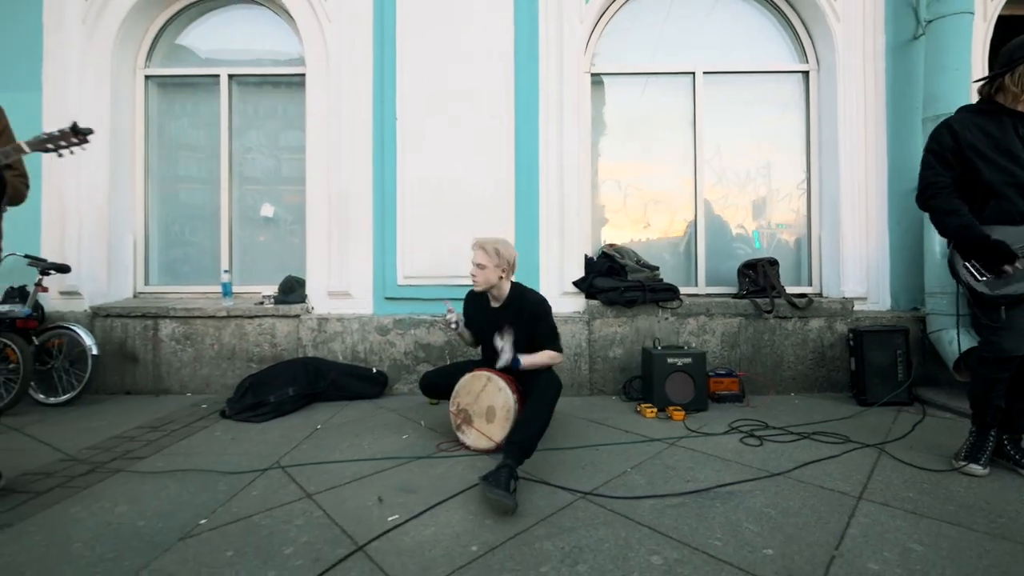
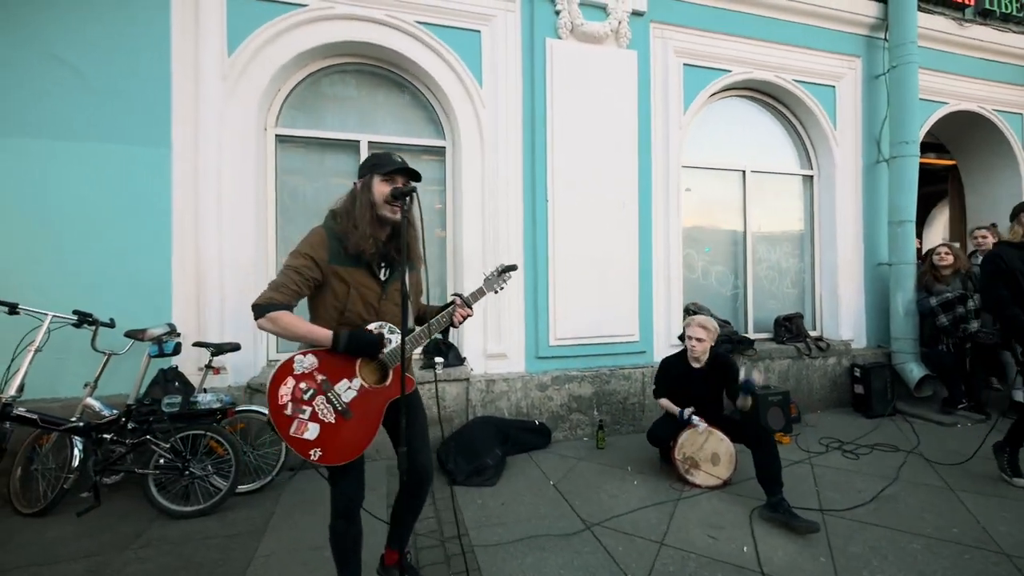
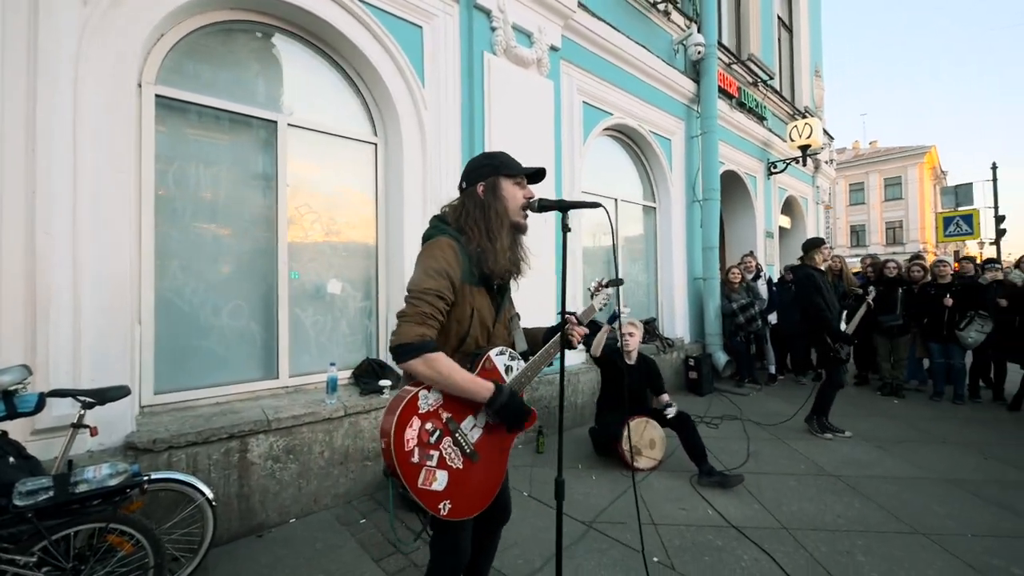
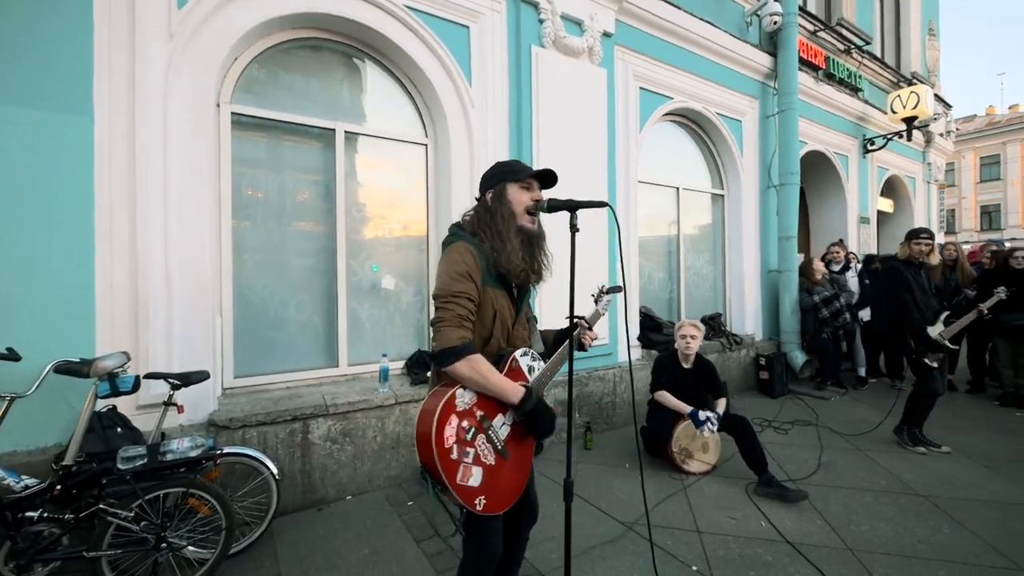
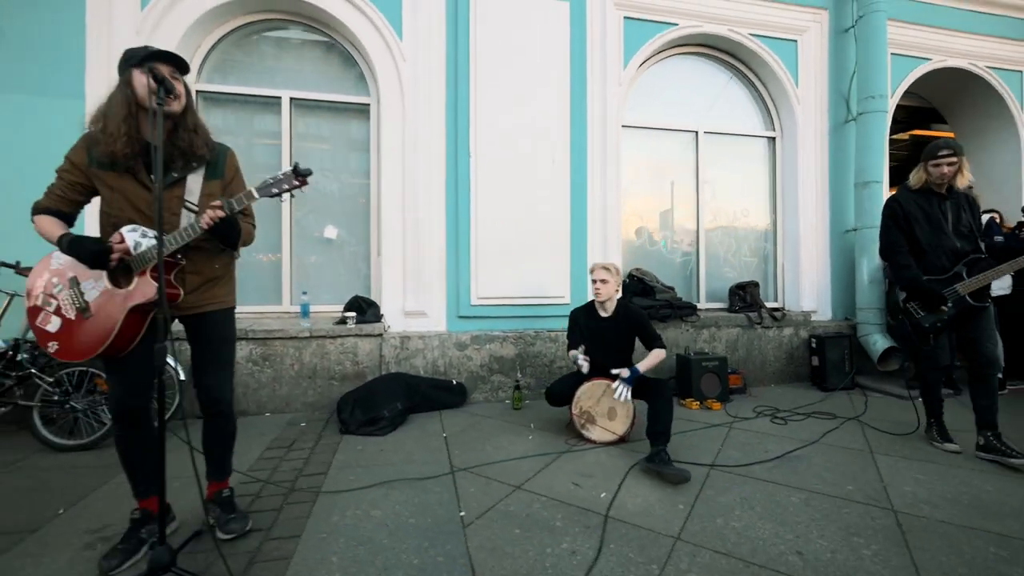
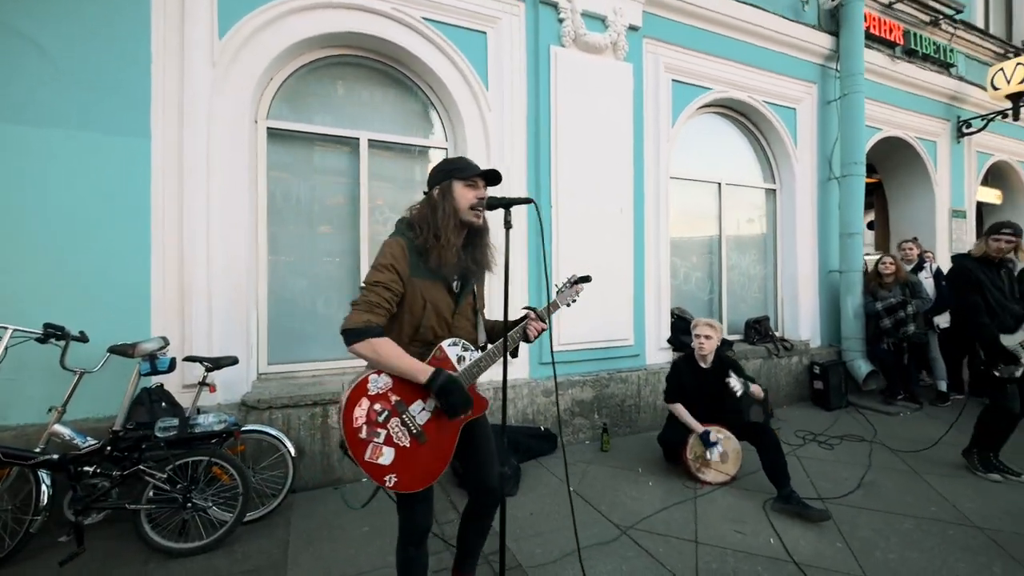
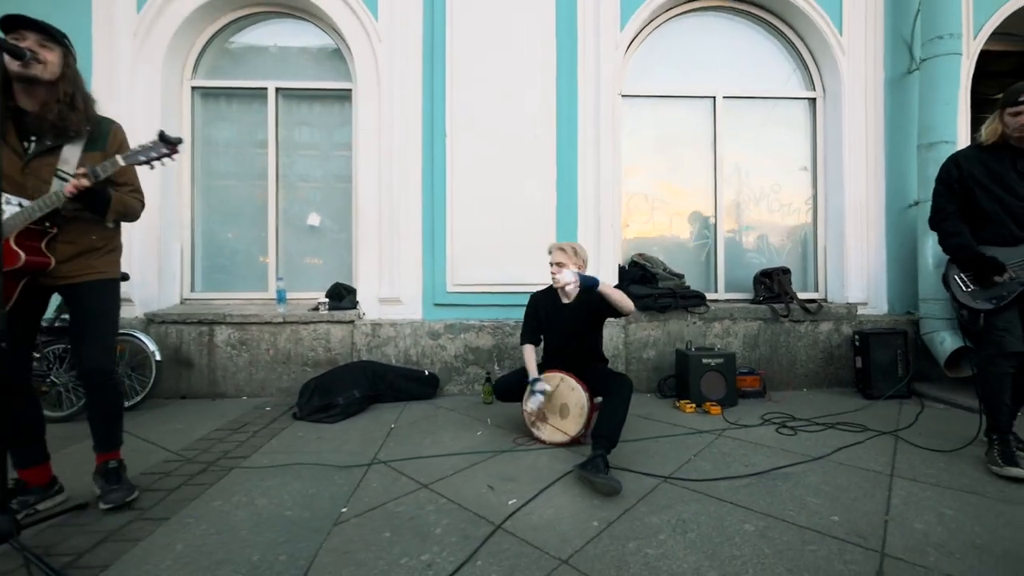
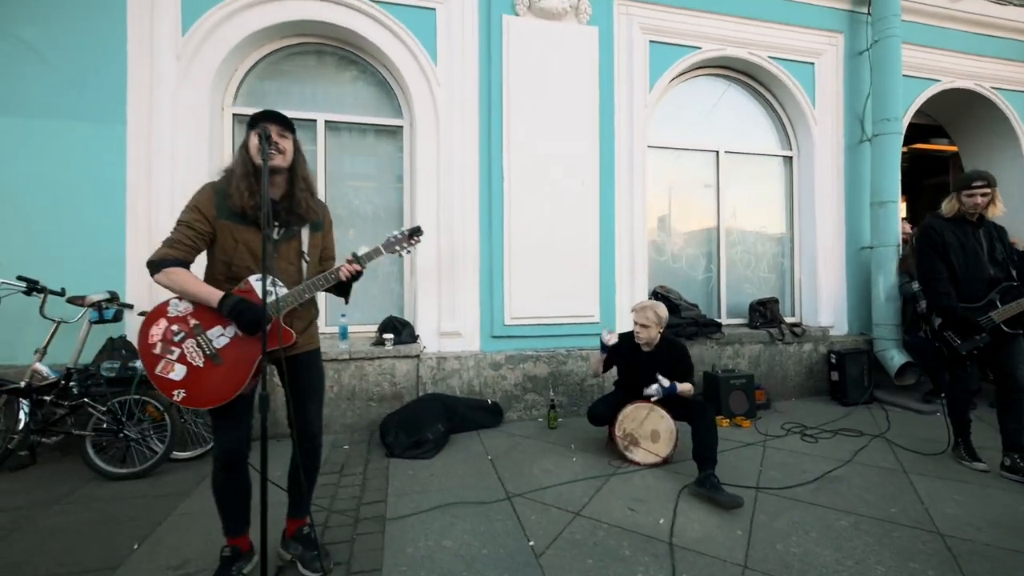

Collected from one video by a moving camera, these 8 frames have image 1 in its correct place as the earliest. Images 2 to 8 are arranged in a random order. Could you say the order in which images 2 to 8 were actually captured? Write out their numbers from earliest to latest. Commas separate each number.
7, 5, 8, 2, 6, 4, 3
